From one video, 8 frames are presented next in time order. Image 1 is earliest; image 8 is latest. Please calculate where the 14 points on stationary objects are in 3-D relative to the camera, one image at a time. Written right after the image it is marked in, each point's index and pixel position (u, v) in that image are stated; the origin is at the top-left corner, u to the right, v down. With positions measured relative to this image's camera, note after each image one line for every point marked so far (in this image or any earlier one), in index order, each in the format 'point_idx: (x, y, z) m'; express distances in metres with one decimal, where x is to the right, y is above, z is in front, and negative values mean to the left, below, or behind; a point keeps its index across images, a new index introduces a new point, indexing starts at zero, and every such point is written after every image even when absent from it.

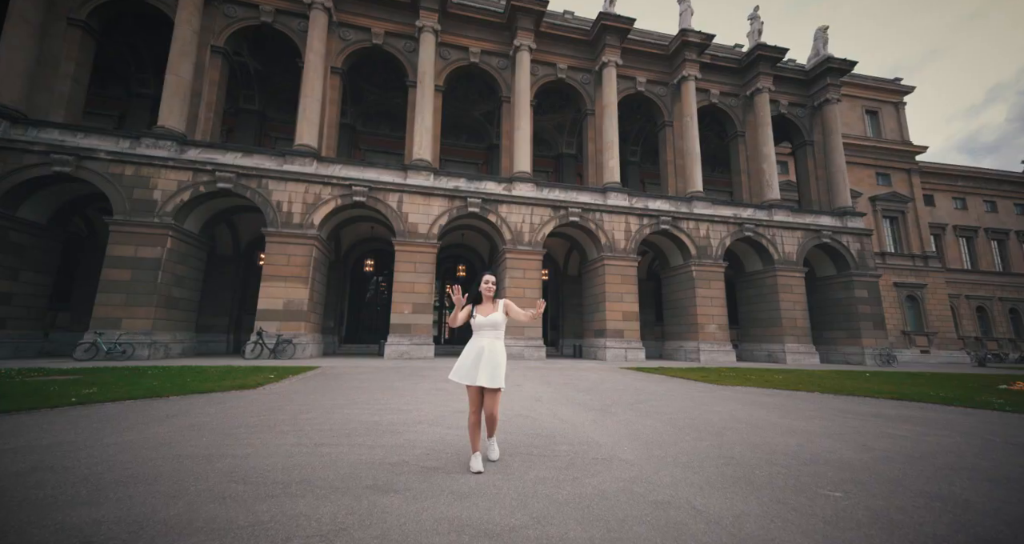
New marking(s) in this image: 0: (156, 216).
0: (-12.3, +2.0, +16.2) m
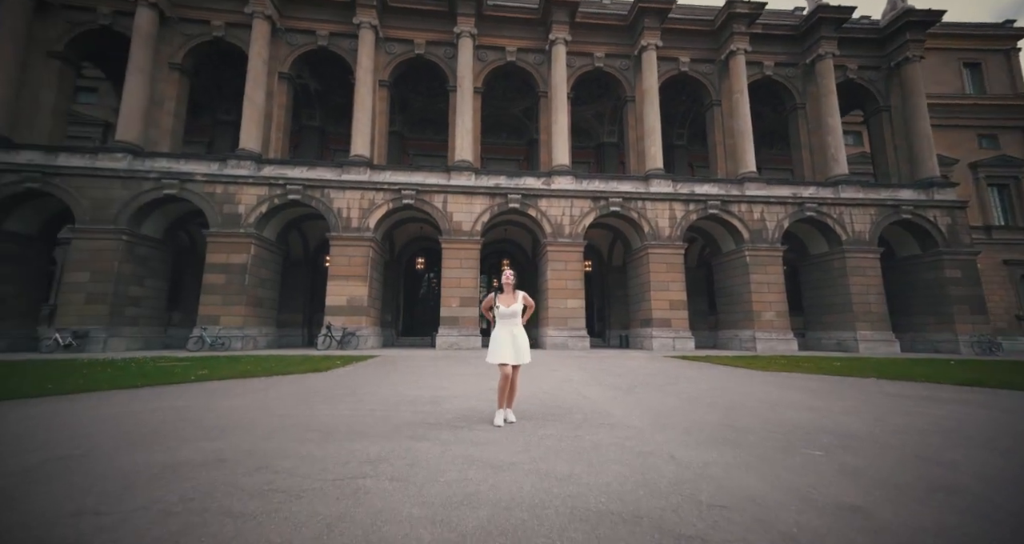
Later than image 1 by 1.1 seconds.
0: (-10.9, +1.8, +18.8) m
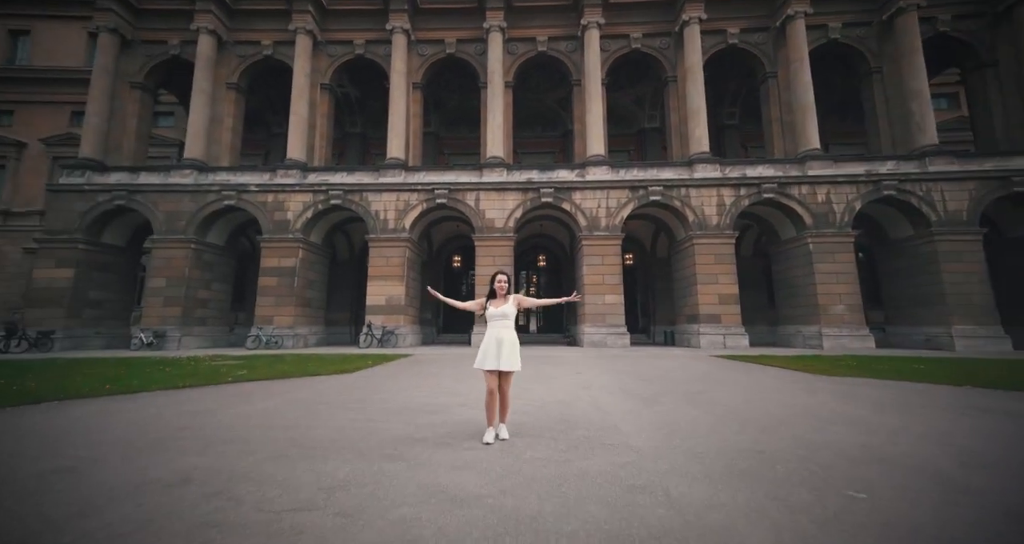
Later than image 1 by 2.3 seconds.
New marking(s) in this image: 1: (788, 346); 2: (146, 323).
0: (-9.6, +1.7, +19.9) m
1: (+11.3, -3.1, +18.9) m
2: (-15.9, -2.3, +19.9) m
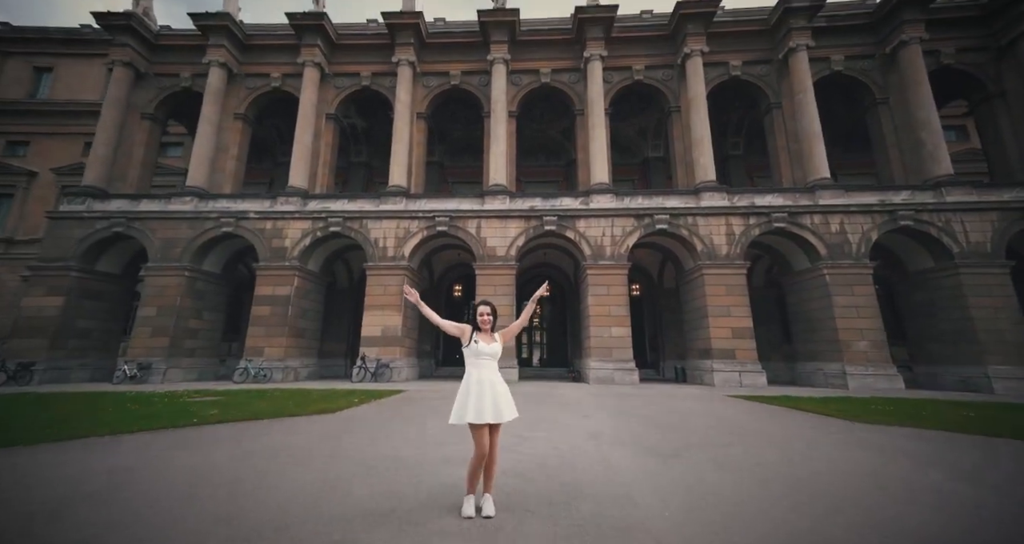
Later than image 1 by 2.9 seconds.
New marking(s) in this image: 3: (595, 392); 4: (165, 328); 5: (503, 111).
0: (-9.5, +0.5, +19.4) m
1: (+11.4, -4.4, +17.7) m
2: (-15.8, -3.4, +19.1) m
3: (+2.9, -4.1, +15.9) m
4: (-14.8, -2.4, +19.5) m
5: (-0.4, +6.7, +18.9) m
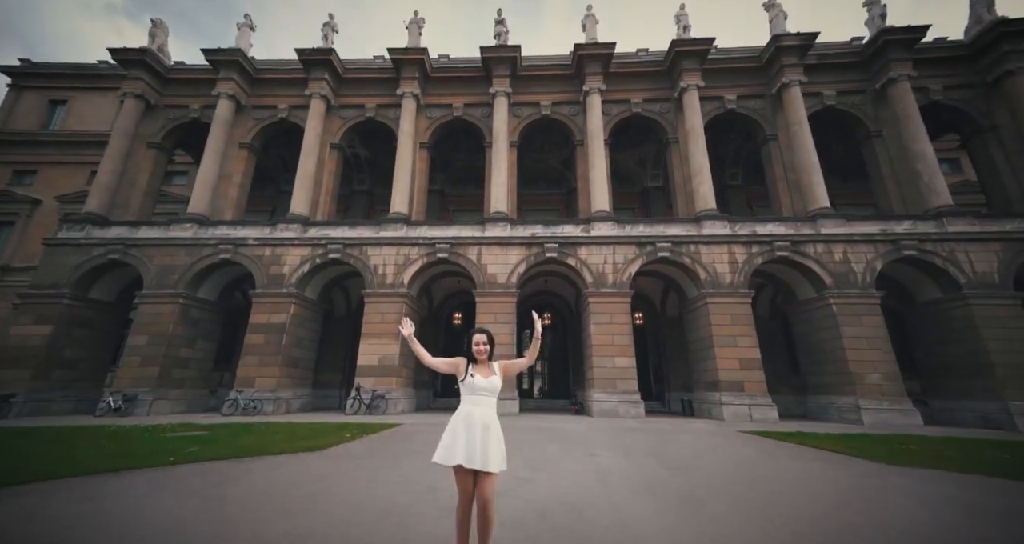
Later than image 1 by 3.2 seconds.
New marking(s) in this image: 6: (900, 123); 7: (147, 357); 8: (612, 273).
0: (-9.5, -0.6, +19.1) m
1: (+11.4, -5.4, +17.0) m
2: (-15.8, -4.4, +18.4) m
3: (+2.9, -5.0, +15.2) m
4: (-14.7, -3.5, +19.0) m
5: (-0.3, +5.5, +19.3) m
6: (+15.7, +6.1, +18.6) m
7: (-15.1, -3.5, +19.0) m
8: (+3.9, 0.0, +18.0) m
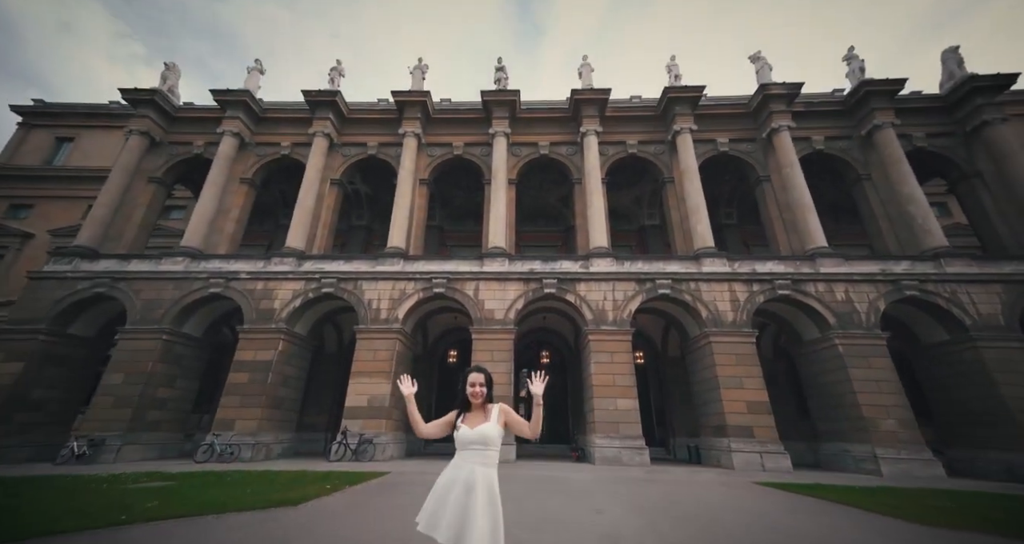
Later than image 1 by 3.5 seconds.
0: (-9.6, -2.0, +18.5) m
1: (+11.2, -6.7, +16.1) m
2: (-16.0, -5.6, +17.2) m
3: (+2.8, -6.0, +14.3) m
4: (-14.9, -4.8, +17.9) m
5: (-0.3, +3.9, +19.5) m
6: (+15.7, +4.4, +19.1) m
7: (-15.2, -4.7, +17.9) m
8: (+3.8, -1.4, +17.7) m
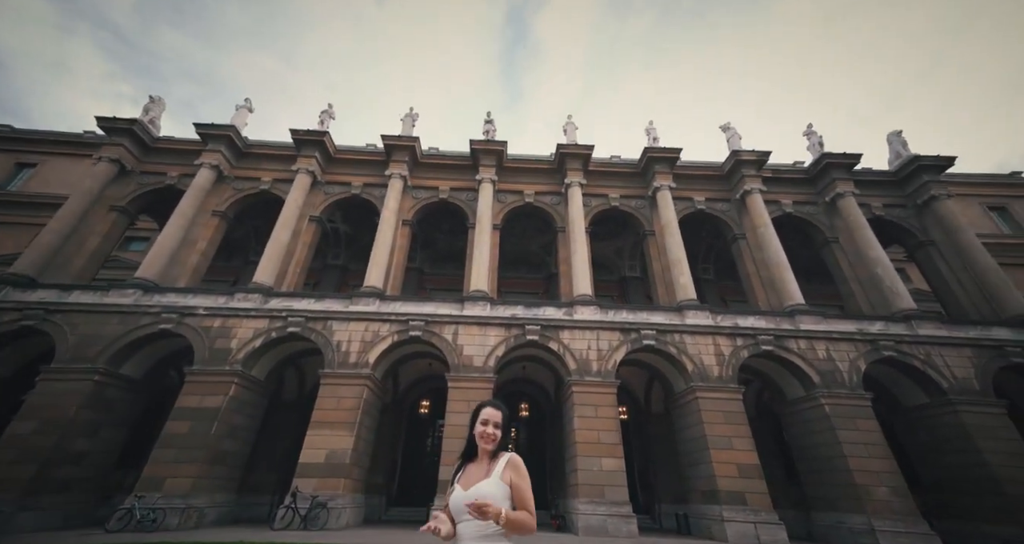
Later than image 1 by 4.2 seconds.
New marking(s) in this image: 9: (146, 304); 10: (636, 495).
0: (-10.3, -3.3, +16.8) m
1: (+10.4, -8.5, +15.0) m
2: (-16.7, -6.3, +14.5) m
3: (+2.1, -7.1, +12.7) m
4: (-15.7, -5.7, +15.3) m
5: (-1.0, +2.0, +19.4) m
6: (+15.0, +1.7, +20.2) m
7: (-16.0, -5.6, +15.3) m
8: (+3.1, -3.2, +17.0) m
9: (-14.3, -1.3, +18.0) m
10: (+5.1, -9.4, +18.7) m
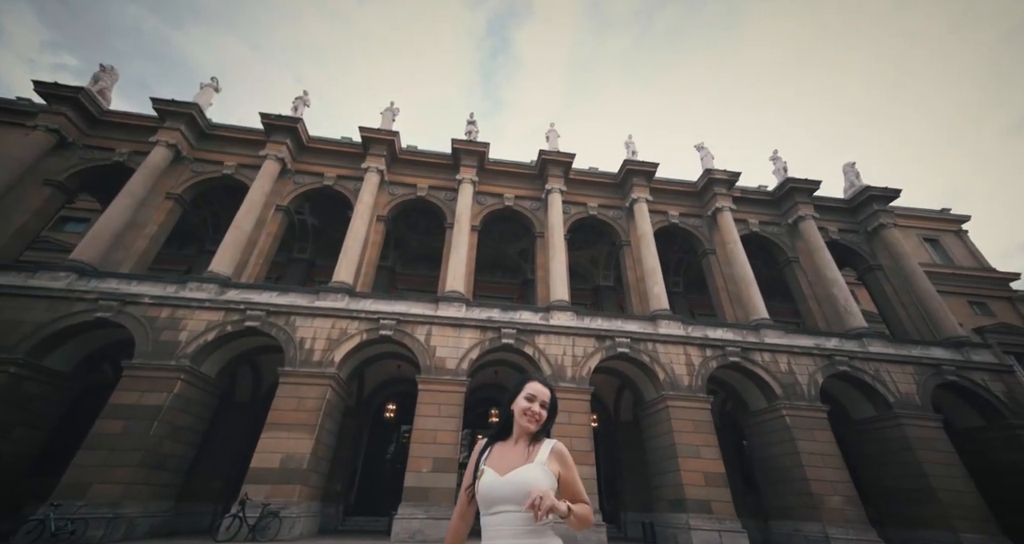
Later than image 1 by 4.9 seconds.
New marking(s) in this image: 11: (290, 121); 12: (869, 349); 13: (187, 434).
0: (-11.2, -2.8, +15.3) m
1: (+9.4, -9.0, +15.3) m
2: (-17.5, -5.5, +12.3) m
3: (+1.4, -7.1, +12.4) m
4: (-16.5, -4.9, +13.3) m
5: (-1.9, +1.9, +19.0) m
6: (+13.9, +0.8, +21.4) m
7: (-16.8, -4.8, +13.2) m
8: (+2.2, -3.4, +16.8) m
9: (-15.1, -0.6, +16.2) m
10: (+3.7, -9.7, +18.4) m
11: (-9.7, +6.4, +19.9) m
12: (+14.6, -3.0, +18.8) m
13: (-11.0, -5.5, +15.6) m
